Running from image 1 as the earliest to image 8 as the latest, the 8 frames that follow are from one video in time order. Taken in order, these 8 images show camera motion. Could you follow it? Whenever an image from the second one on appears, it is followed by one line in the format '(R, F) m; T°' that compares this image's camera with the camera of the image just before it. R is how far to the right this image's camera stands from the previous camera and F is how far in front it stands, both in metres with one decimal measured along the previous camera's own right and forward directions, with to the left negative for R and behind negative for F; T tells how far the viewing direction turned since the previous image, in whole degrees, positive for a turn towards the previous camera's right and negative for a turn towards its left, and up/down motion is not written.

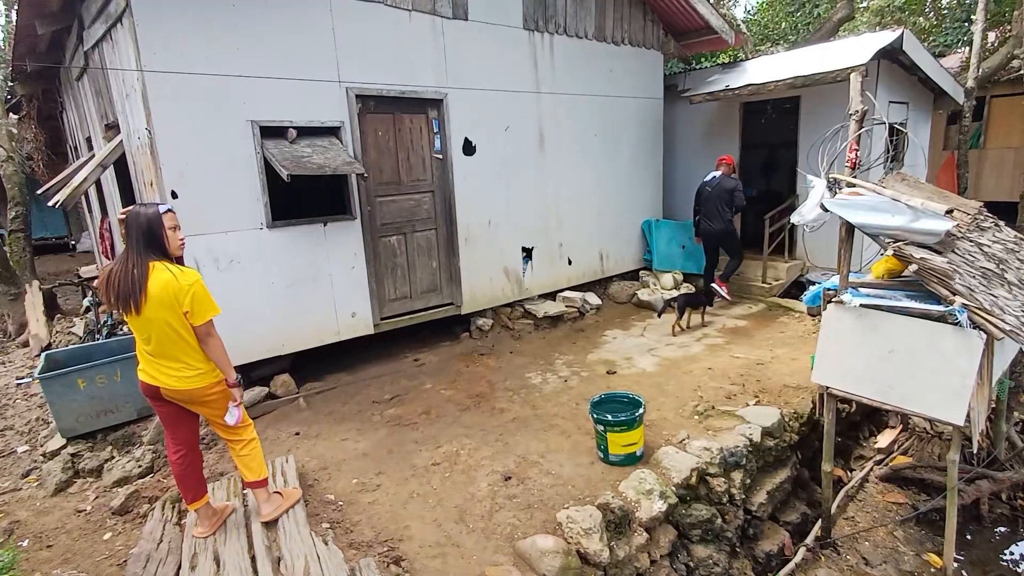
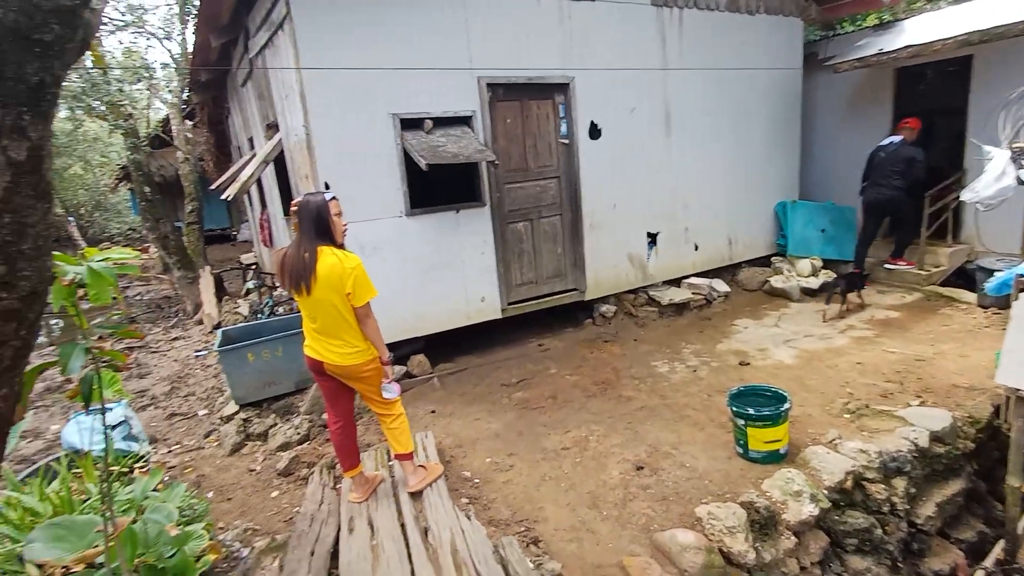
(-0.1, 0.0) m; -11°
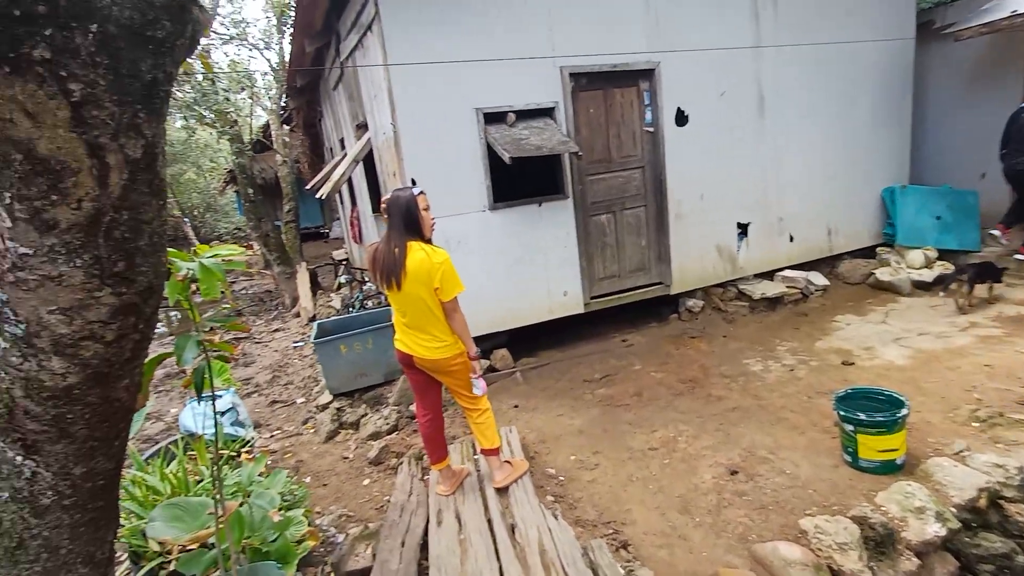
(0.0, +0.1) m; -8°
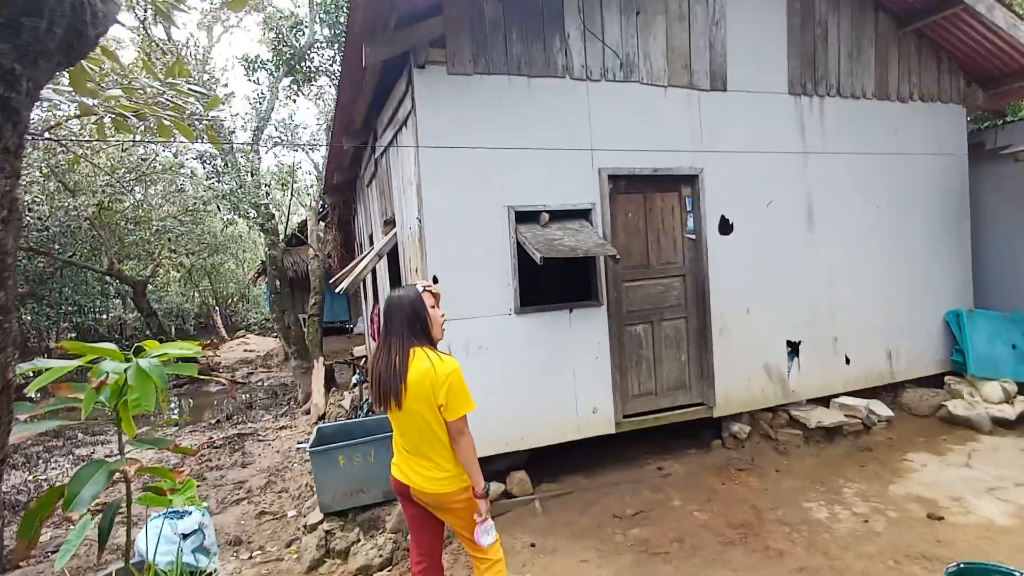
(0.0, +0.5) m; -3°
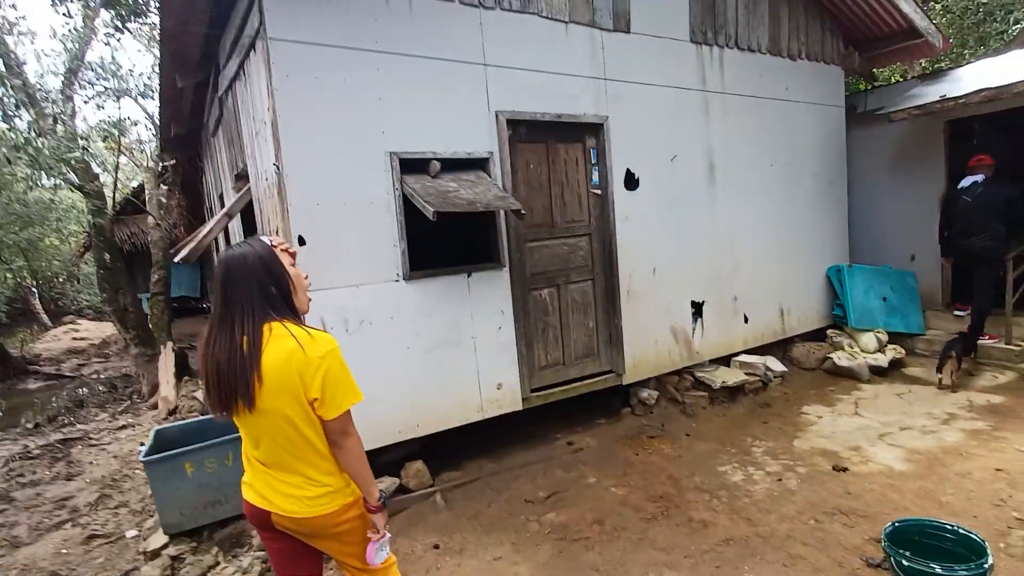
(0.0, +0.7) m; +12°
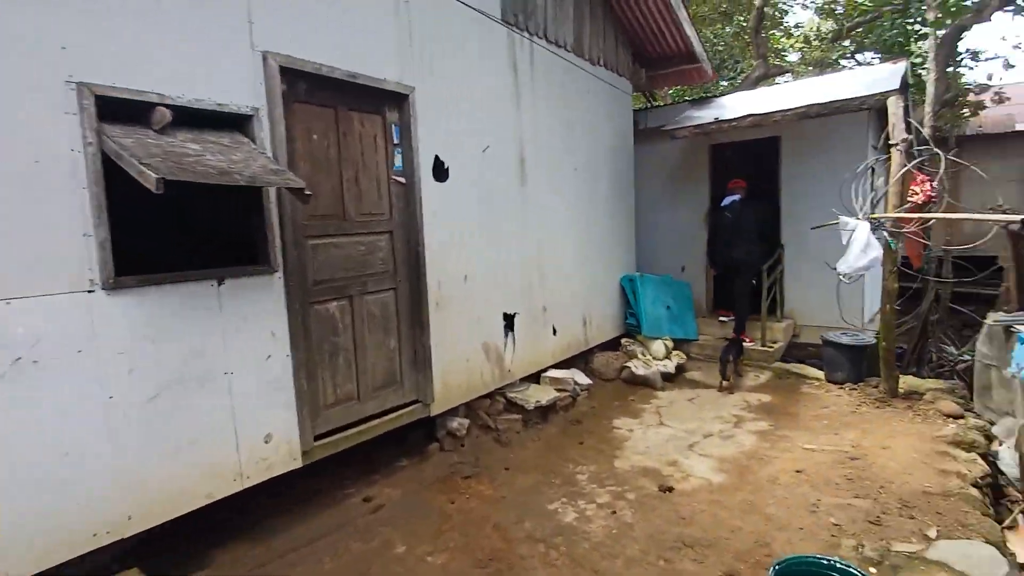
(-0.1, +1.0) m; +23°
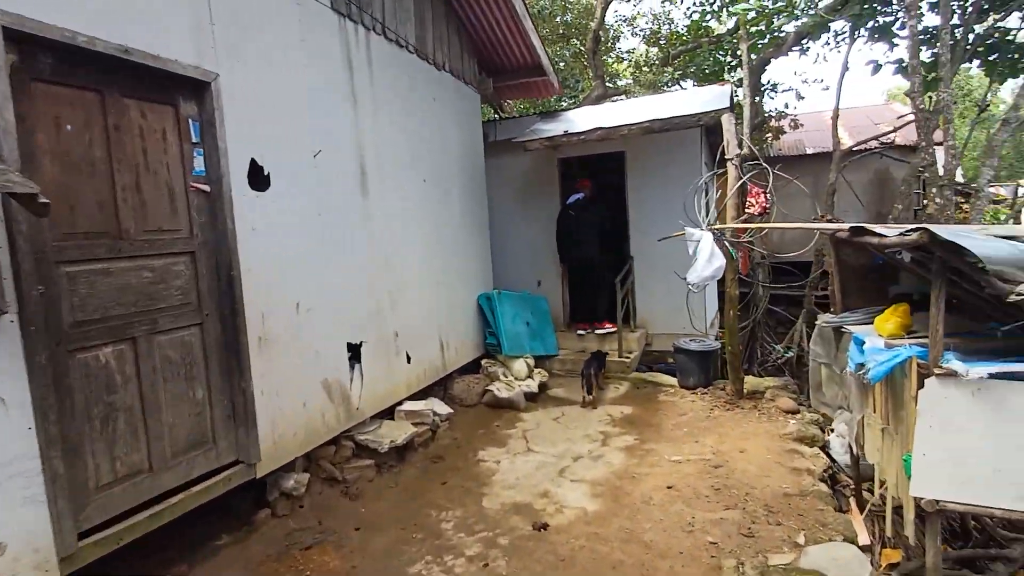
(+0.1, +0.5) m; +15°
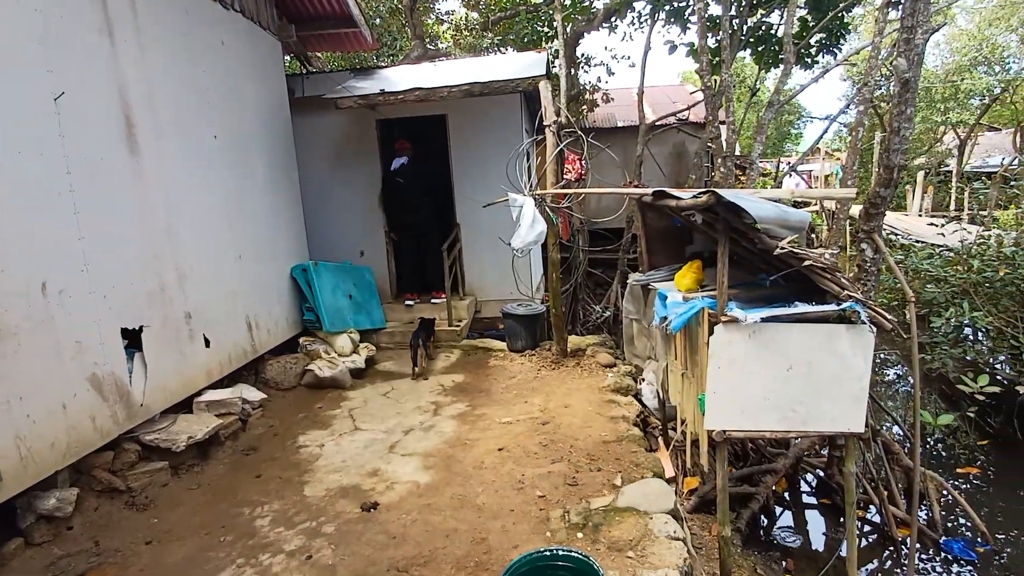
(+0.1, +0.1) m; +17°
